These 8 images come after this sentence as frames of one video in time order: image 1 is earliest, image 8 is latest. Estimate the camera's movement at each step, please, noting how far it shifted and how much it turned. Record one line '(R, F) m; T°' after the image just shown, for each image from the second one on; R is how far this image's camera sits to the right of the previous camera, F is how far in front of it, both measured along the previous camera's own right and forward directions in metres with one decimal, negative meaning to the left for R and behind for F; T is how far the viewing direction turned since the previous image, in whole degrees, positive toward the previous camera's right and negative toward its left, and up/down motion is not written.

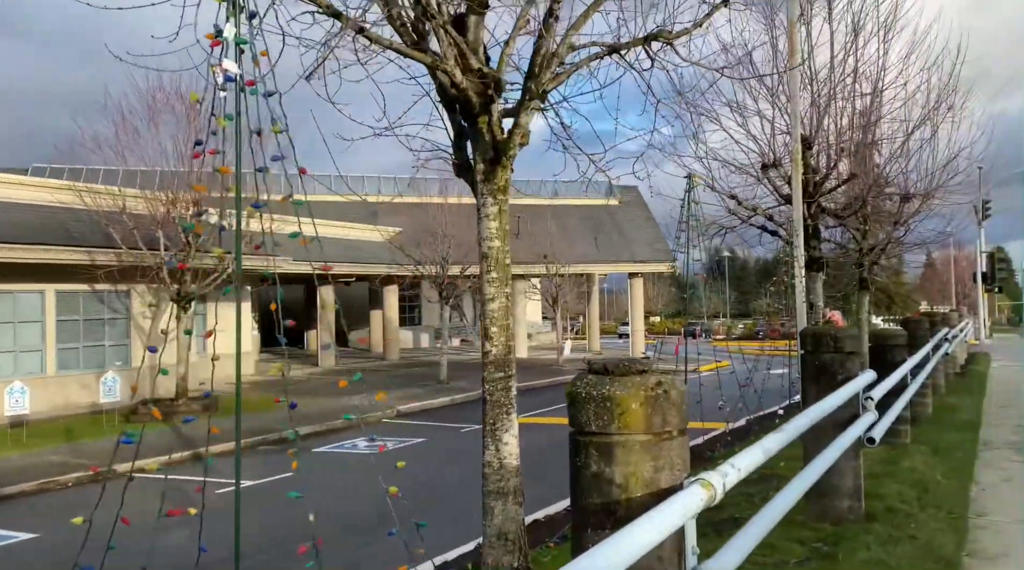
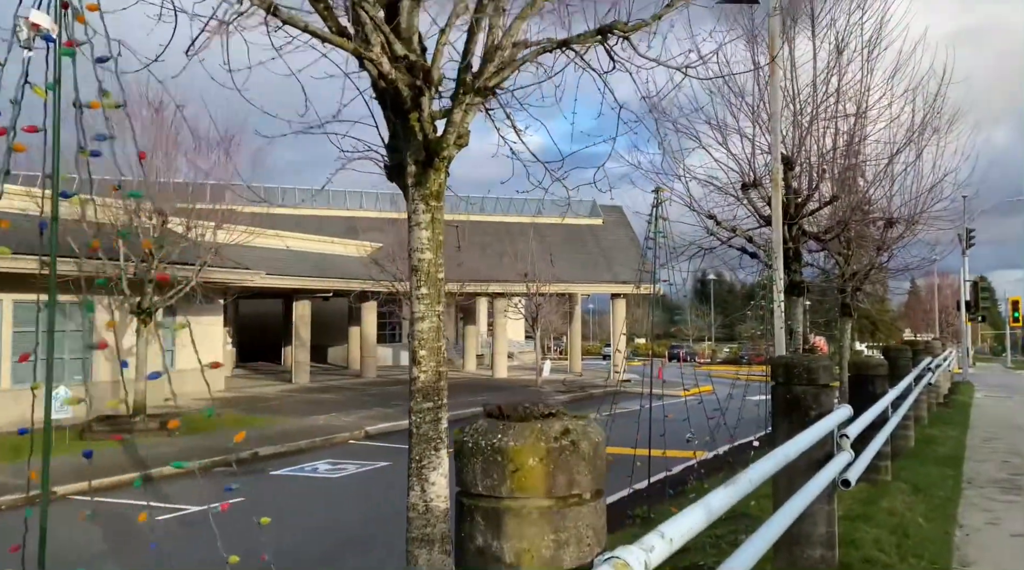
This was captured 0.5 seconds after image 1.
(+0.2, +0.5) m; +1°
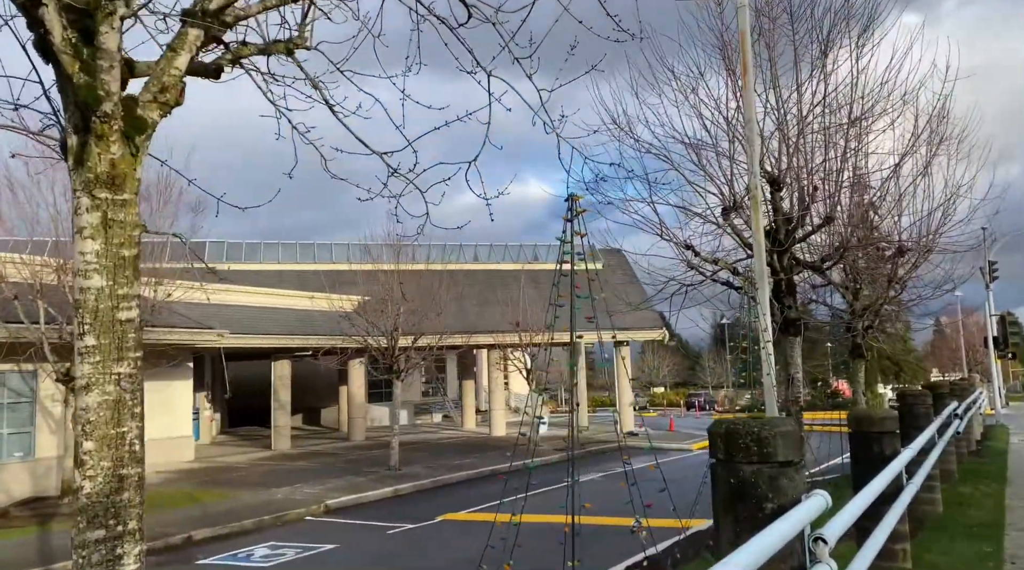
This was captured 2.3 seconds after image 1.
(+0.7, +1.4) m; -1°
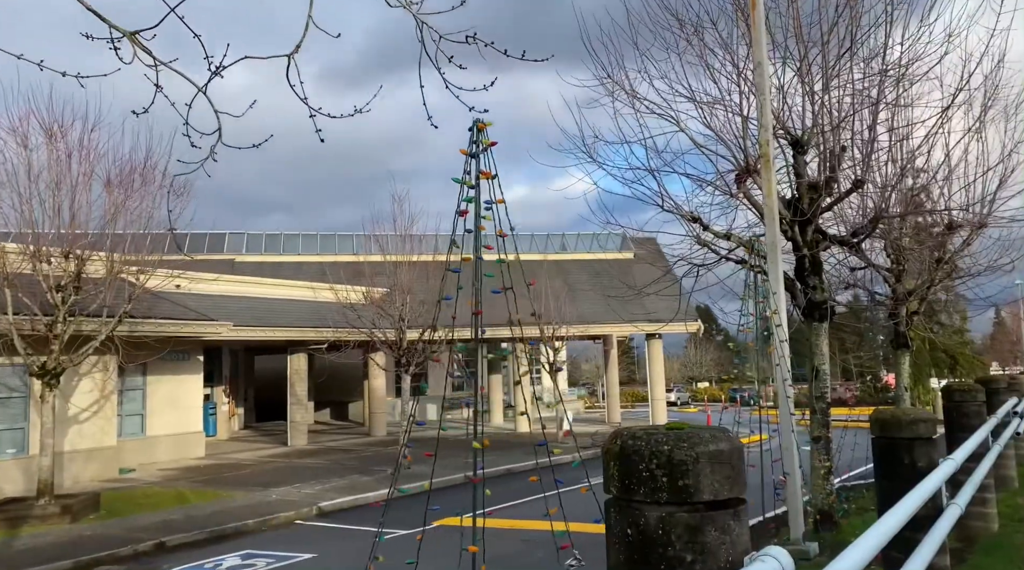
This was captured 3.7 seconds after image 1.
(+0.6, +1.1) m; -3°
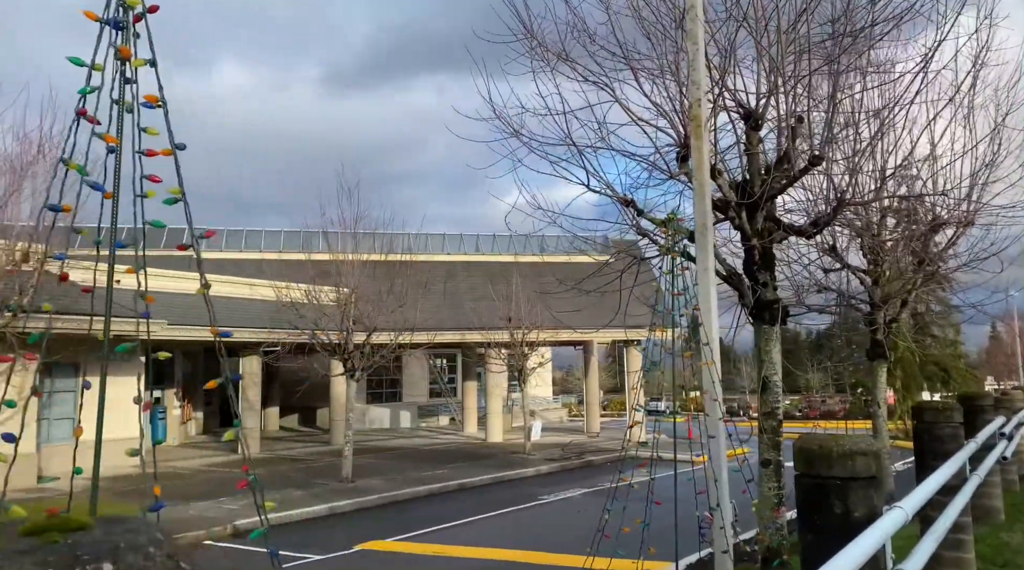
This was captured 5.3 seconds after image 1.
(+0.7, +1.2) m; 0°
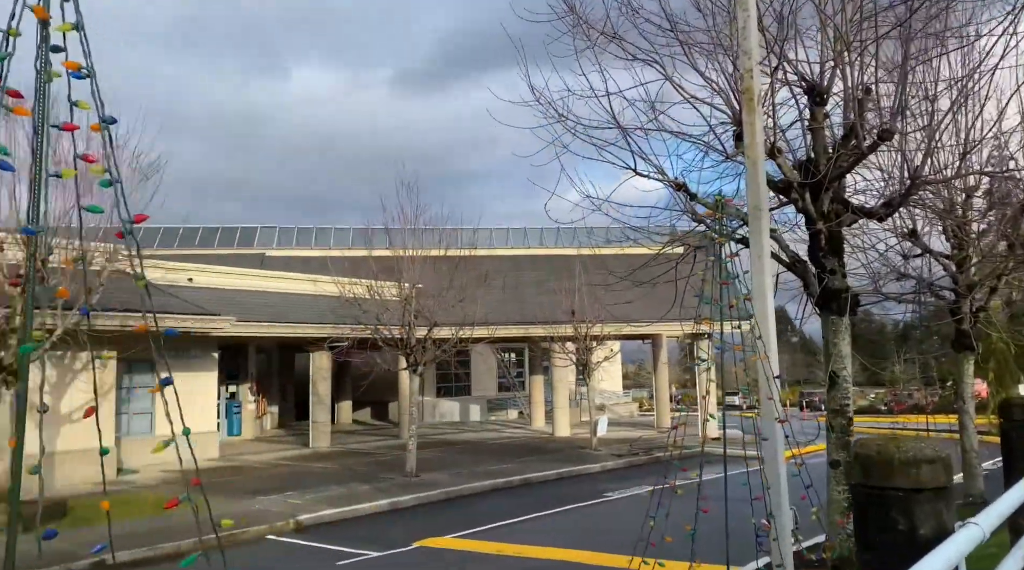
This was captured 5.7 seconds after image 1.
(+0.2, +0.2) m; -5°
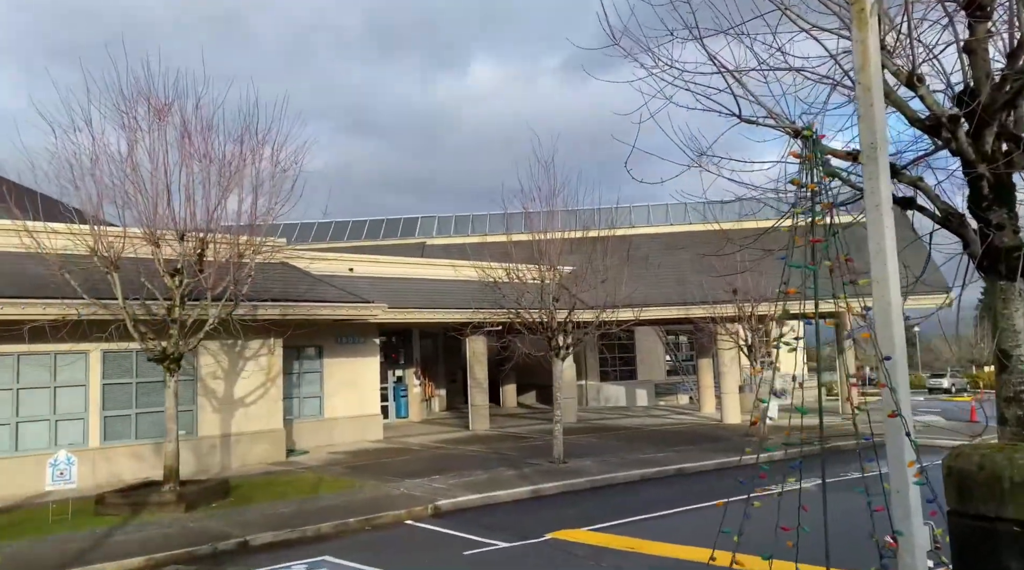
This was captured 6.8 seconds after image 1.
(+0.5, +0.5) m; -11°
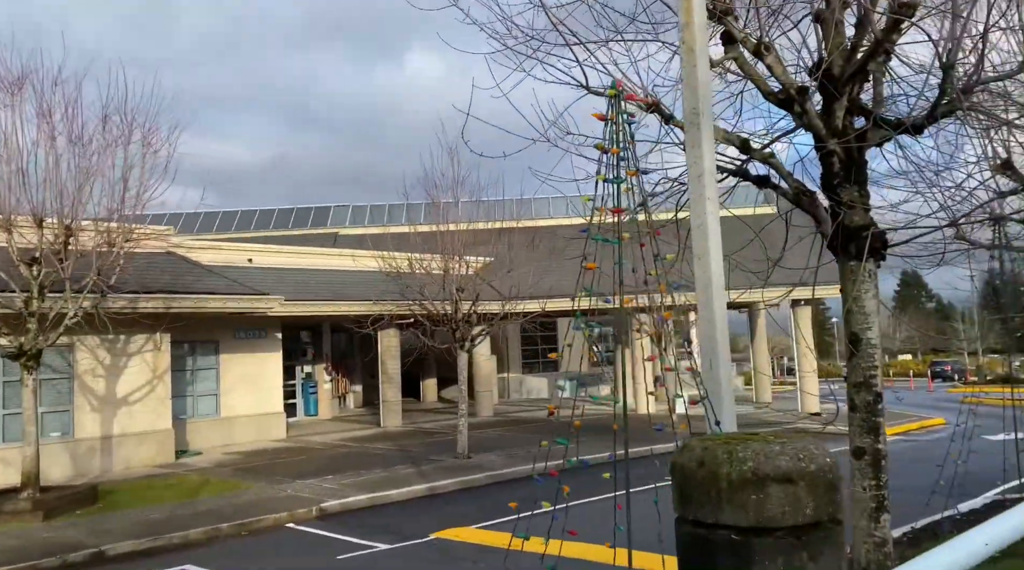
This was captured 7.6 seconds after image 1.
(+0.6, +0.5) m; +4°
